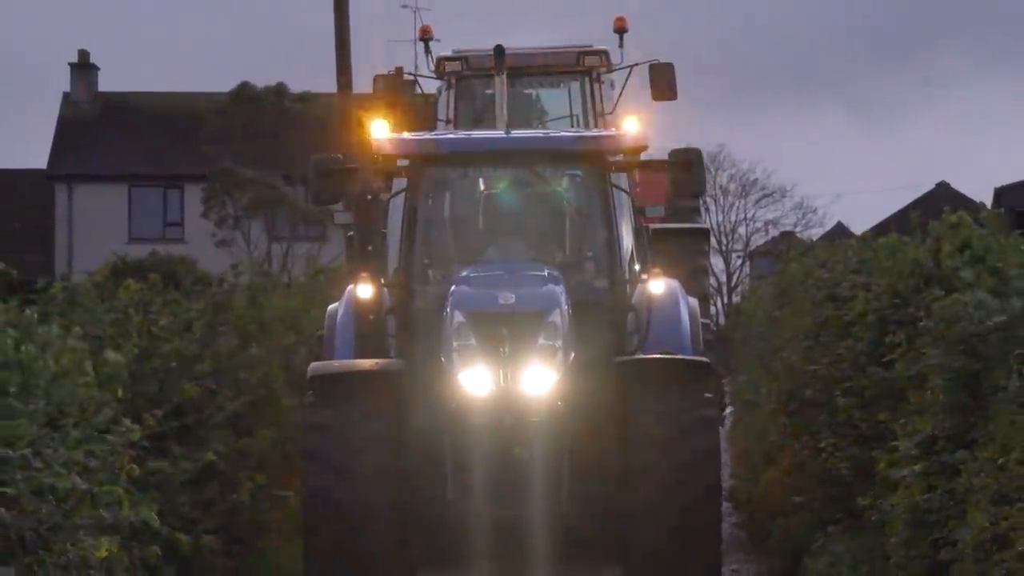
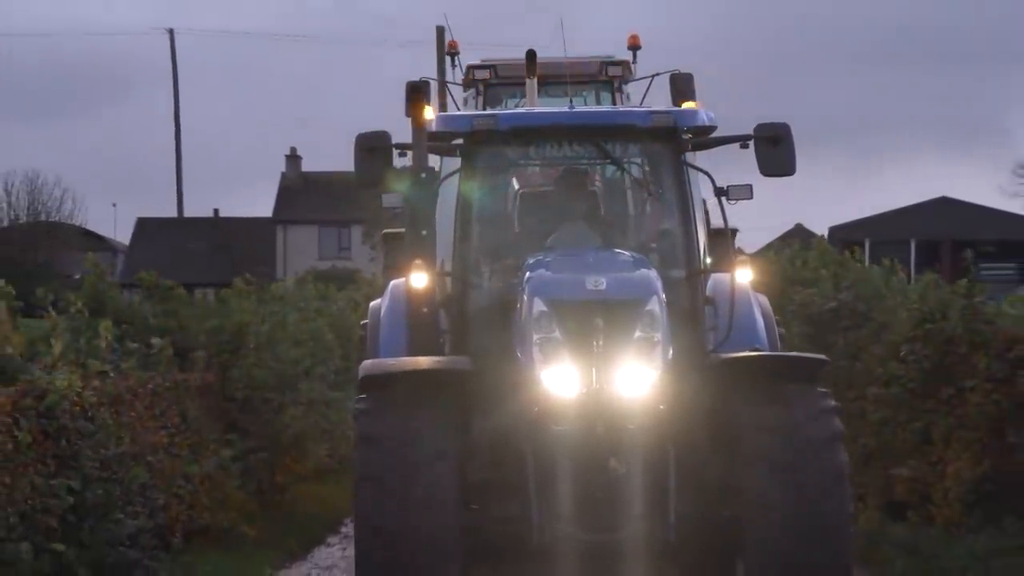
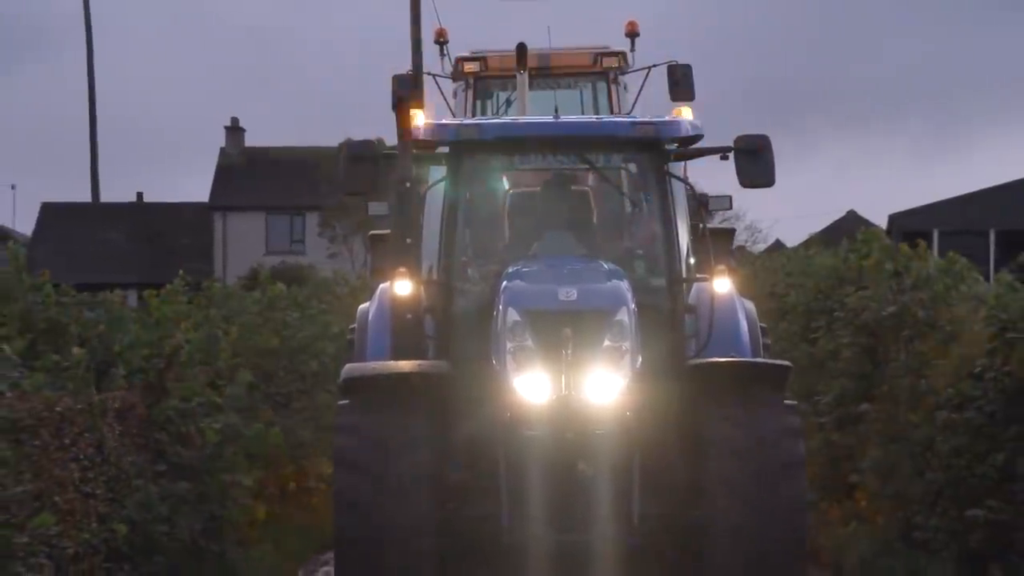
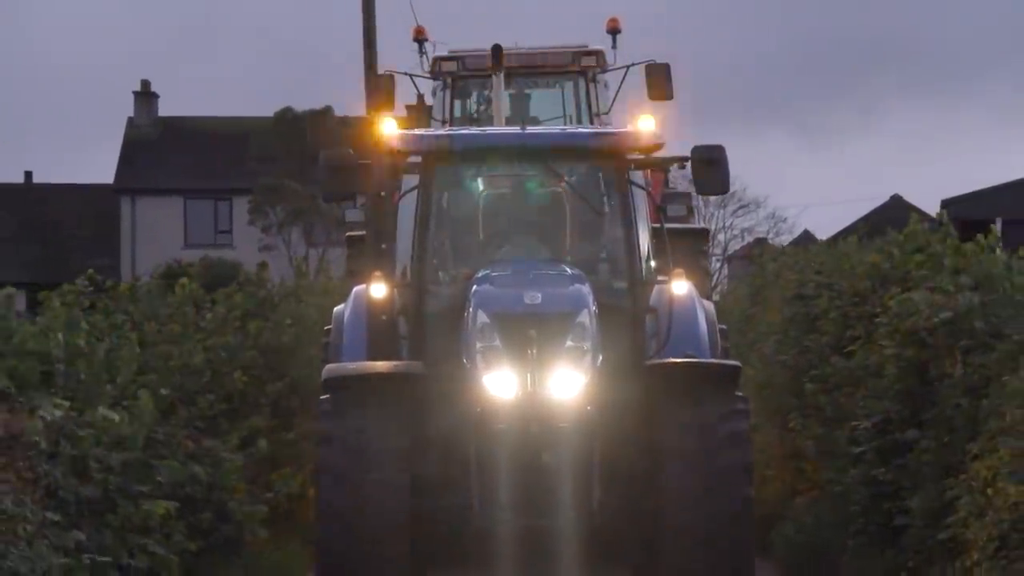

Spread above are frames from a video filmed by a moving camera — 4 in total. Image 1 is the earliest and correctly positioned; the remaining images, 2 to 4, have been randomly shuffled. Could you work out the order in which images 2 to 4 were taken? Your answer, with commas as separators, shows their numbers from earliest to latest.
4, 3, 2
